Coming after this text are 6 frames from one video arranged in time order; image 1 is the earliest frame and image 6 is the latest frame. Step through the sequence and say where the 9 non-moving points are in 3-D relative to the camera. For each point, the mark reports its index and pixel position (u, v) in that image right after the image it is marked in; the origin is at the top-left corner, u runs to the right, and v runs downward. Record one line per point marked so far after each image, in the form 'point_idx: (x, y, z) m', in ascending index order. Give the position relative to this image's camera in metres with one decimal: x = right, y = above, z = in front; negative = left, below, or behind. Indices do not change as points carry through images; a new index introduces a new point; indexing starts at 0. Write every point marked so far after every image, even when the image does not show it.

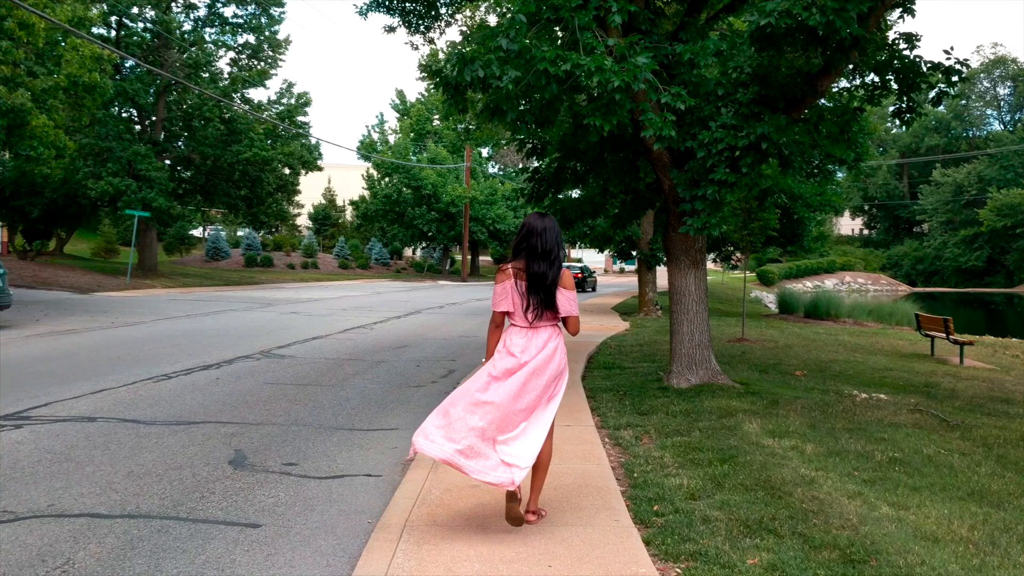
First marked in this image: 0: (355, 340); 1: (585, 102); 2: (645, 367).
0: (-2.8, -0.9, +16.2) m
1: (+0.7, +1.8, +8.9) m
2: (+1.7, -1.0, +11.6) m
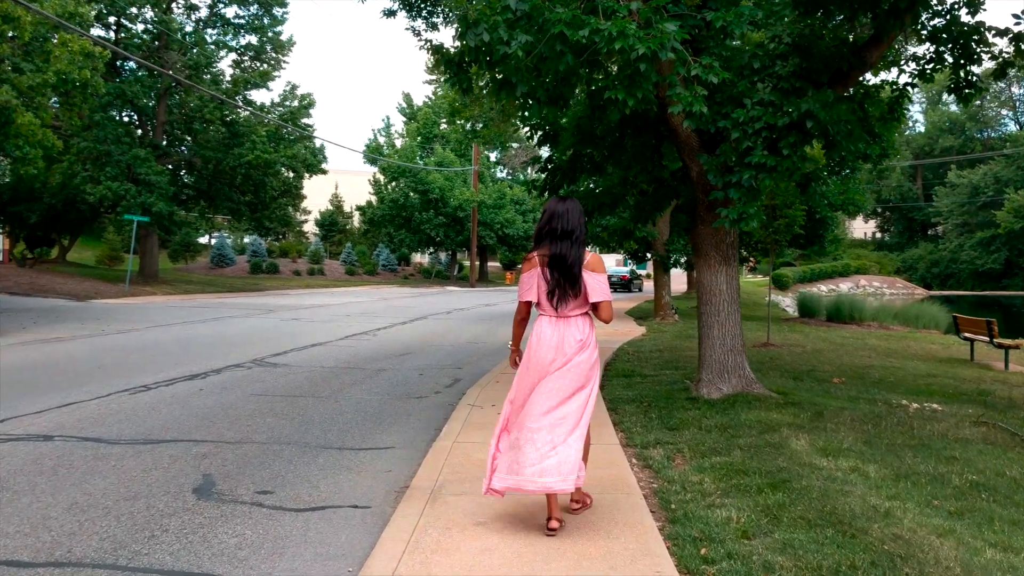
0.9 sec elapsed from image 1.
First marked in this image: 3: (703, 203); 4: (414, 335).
0: (-2.6, -1.0, +15.3) m
1: (+0.8, +1.8, +7.9) m
2: (+1.8, -1.0, +10.6) m
3: (+1.8, +0.8, +8.8) m
4: (-1.9, -0.9, +18.2) m
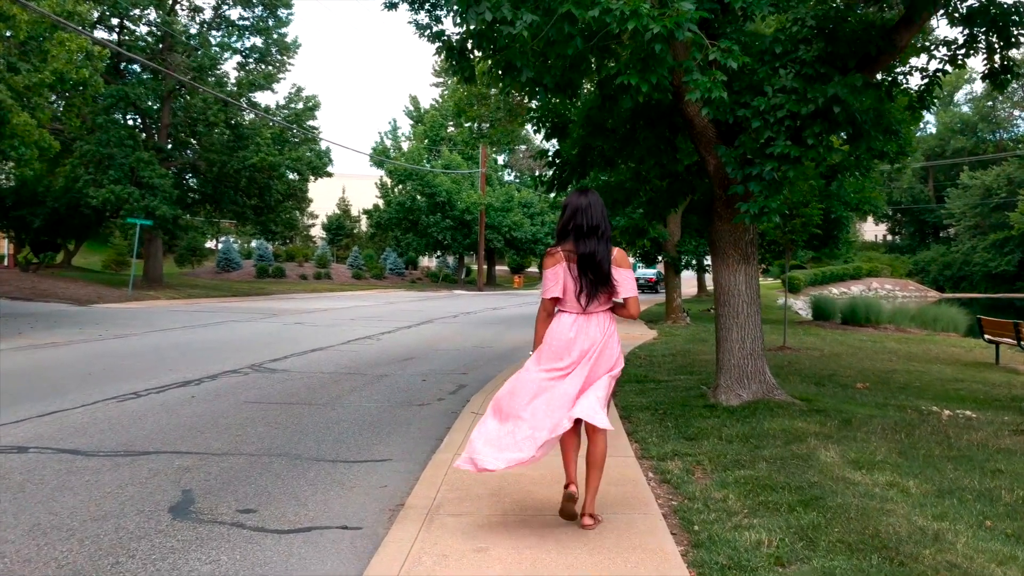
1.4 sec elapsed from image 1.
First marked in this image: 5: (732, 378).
0: (-2.5, -1.0, +14.8) m
1: (+0.8, +1.8, +7.4) m
2: (+1.9, -1.0, +10.1) m
3: (+1.9, +0.8, +8.3) m
4: (-1.8, -1.0, +17.7) m
5: (+2.0, -0.8, +8.3) m
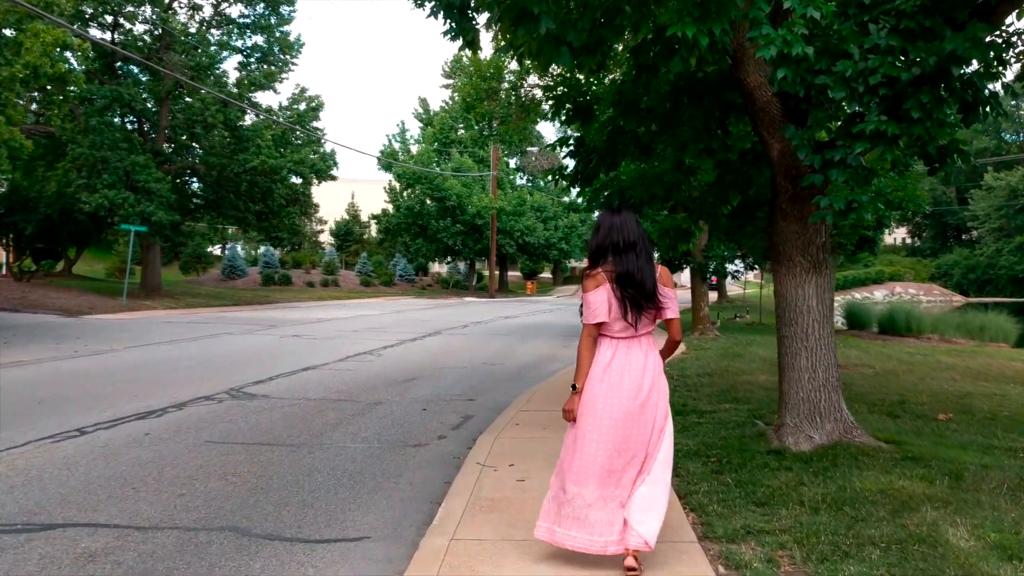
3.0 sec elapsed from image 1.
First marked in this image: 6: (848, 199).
0: (-2.3, -1.2, +13.2) m
1: (+0.9, +1.7, +5.8) m
2: (+2.0, -1.1, +8.4) m
3: (+2.0, +0.7, +6.7) m
4: (-1.5, -1.2, +16.2) m
5: (+2.1, -0.9, +6.7) m
6: (+2.1, +0.5, +5.7) m
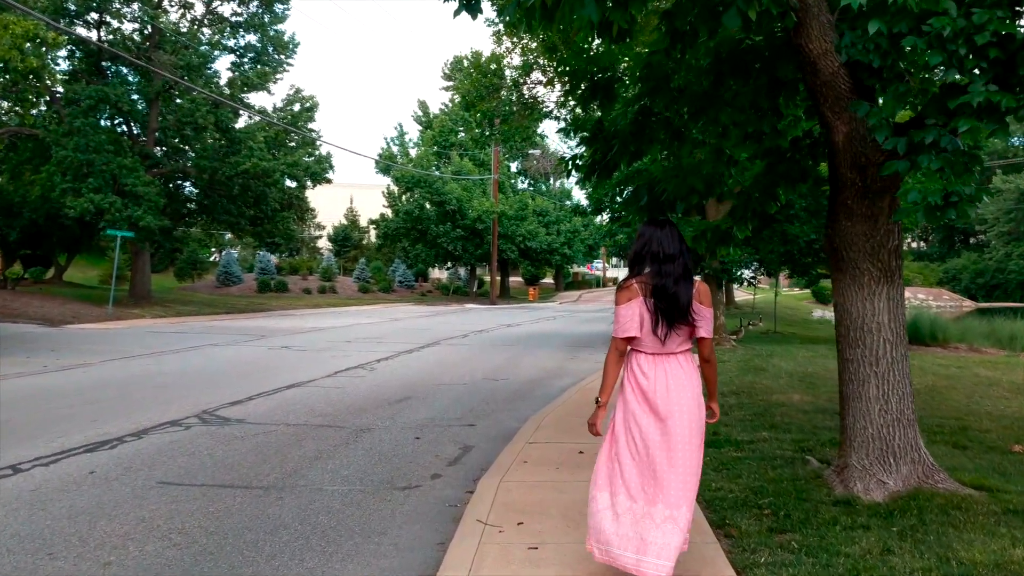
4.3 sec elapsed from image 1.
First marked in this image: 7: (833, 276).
0: (-2.2, -1.3, +12.0) m
1: (+1.0, +1.6, +4.7) m
2: (+2.1, -1.2, +7.3) m
3: (+2.0, +0.6, +5.5) m
4: (-1.5, -1.3, +15.0) m
5: (+2.1, -1.0, +5.5) m
6: (+2.1, +0.5, +4.5) m
7: (+2.0, +0.1, +5.8) m
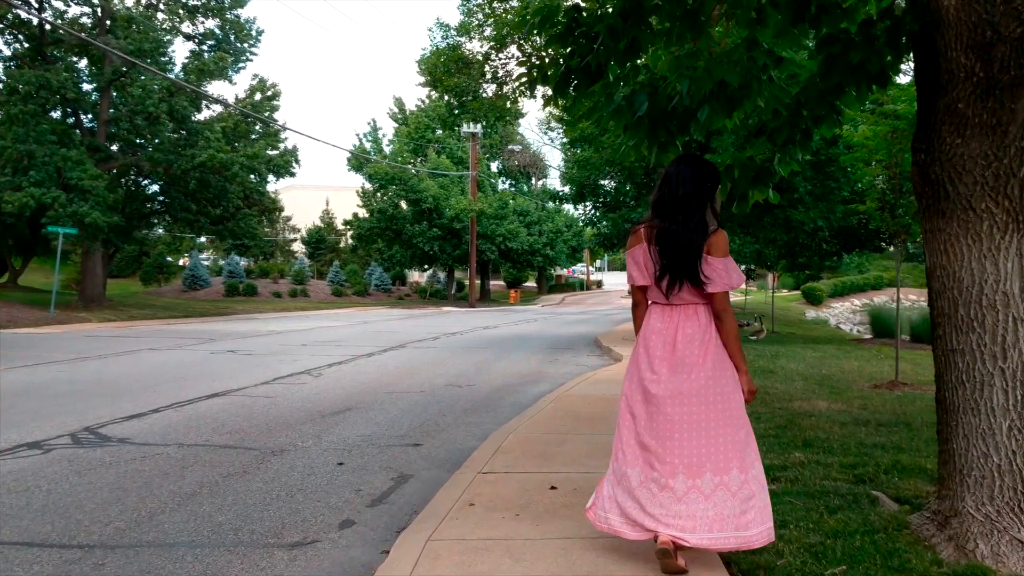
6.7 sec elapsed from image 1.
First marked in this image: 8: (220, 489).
0: (-2.6, -1.2, +10.0) m
1: (+0.7, +1.8, +2.7) m
2: (+1.7, -1.0, +5.3) m
3: (+1.7, +0.8, +3.5) m
4: (-1.9, -1.2, +12.9) m
5: (+1.9, -0.8, +3.6) m
6: (+1.8, +0.7, +2.6) m
7: (+1.7, +0.2, +3.8) m
8: (-1.8, -1.2, +5.7) m
